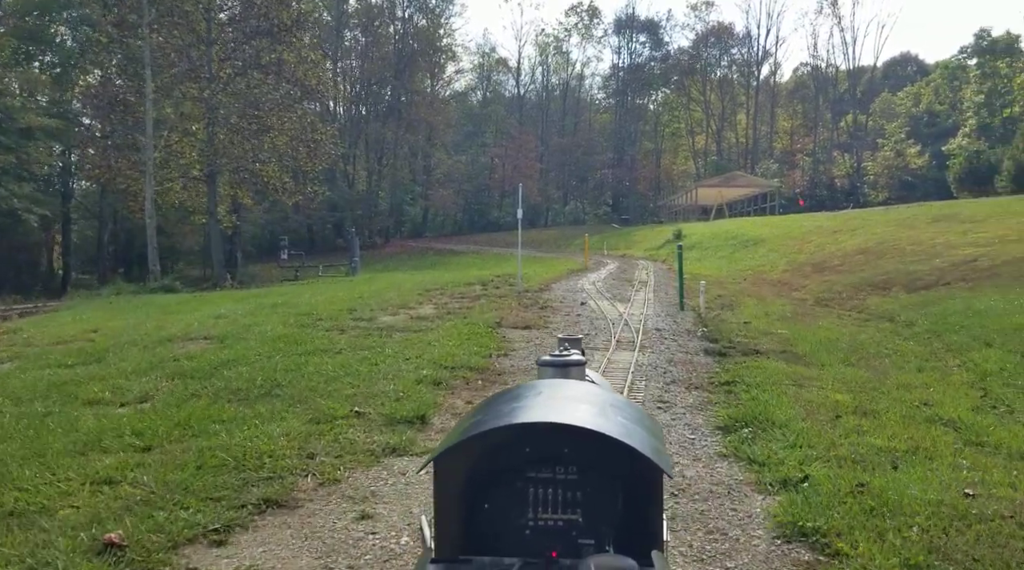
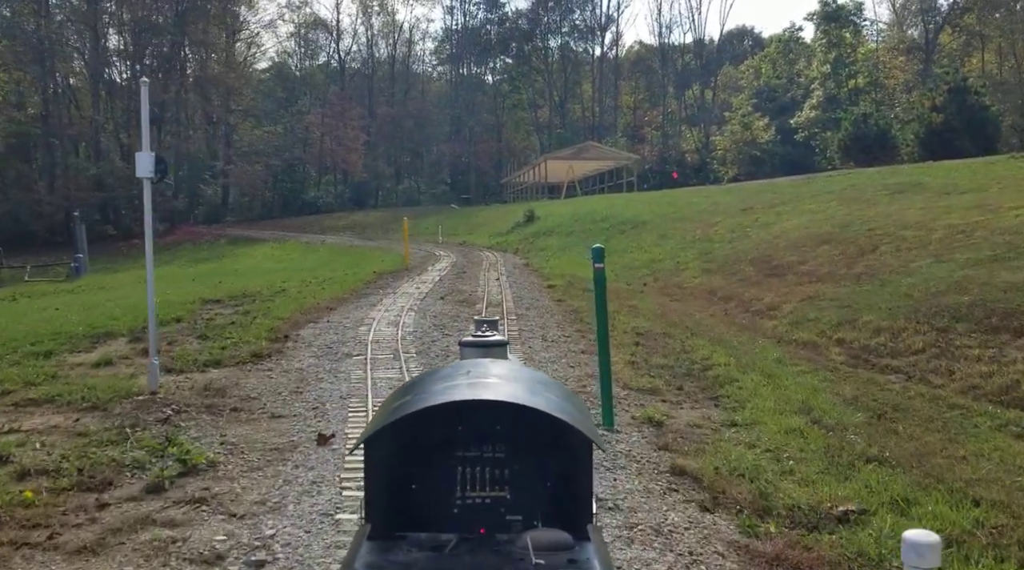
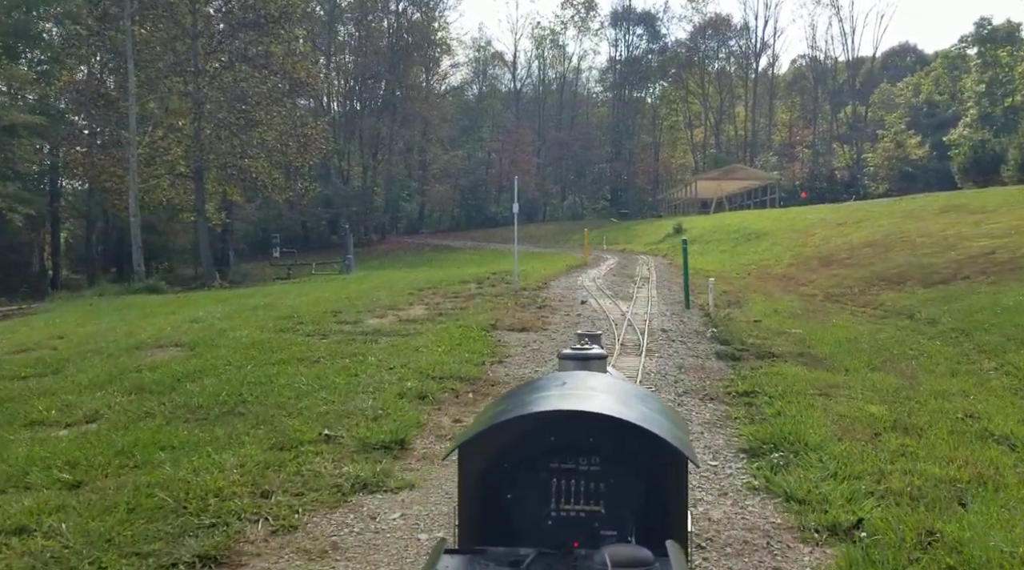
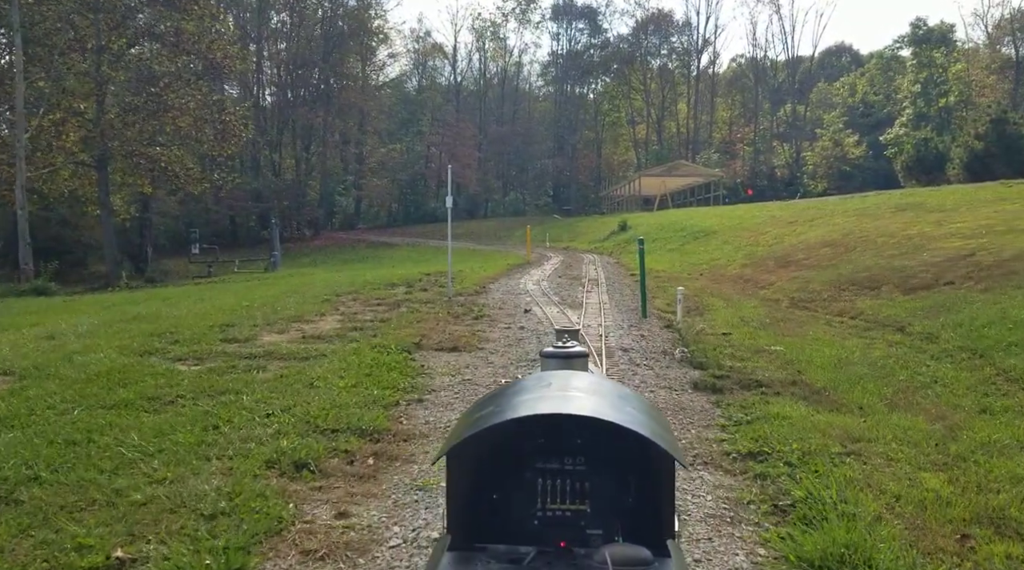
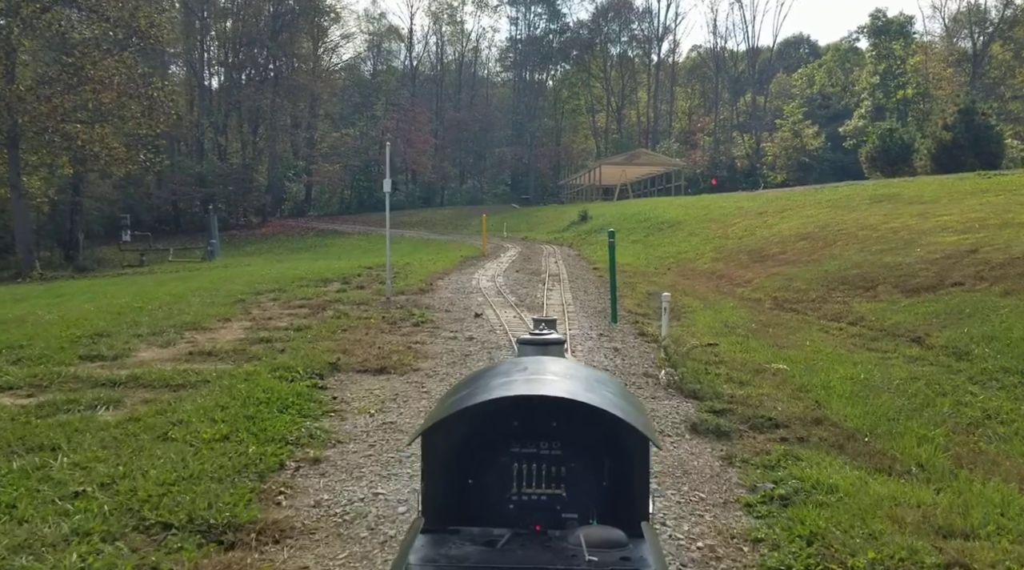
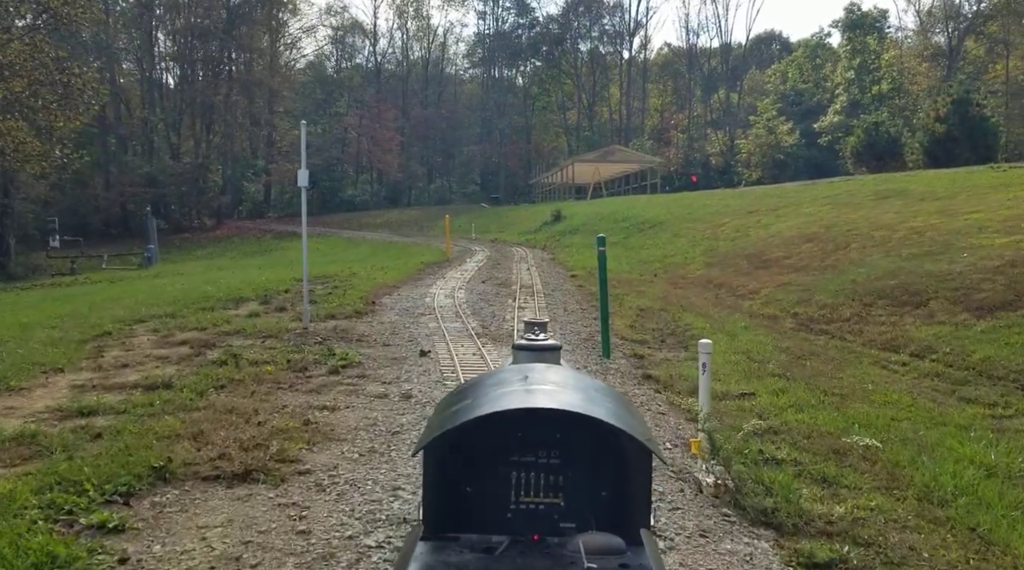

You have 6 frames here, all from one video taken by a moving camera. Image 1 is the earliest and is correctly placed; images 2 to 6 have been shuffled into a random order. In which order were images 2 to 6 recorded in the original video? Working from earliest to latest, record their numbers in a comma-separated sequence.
3, 4, 5, 6, 2
